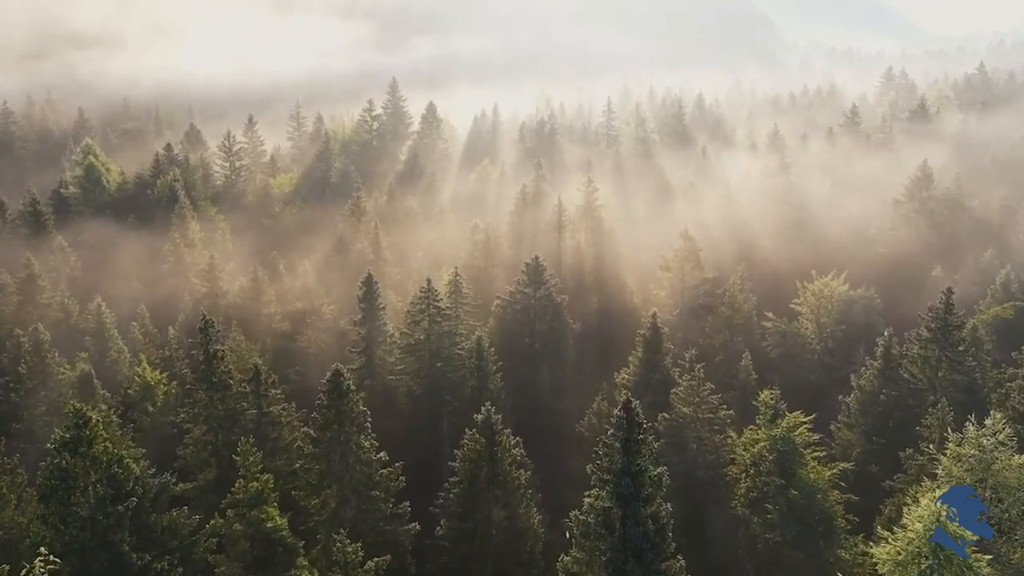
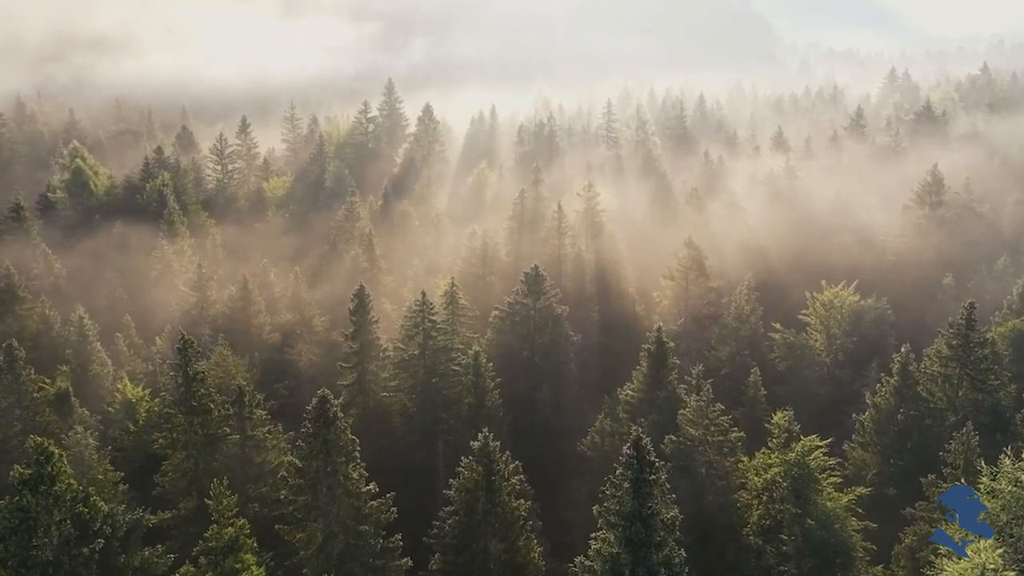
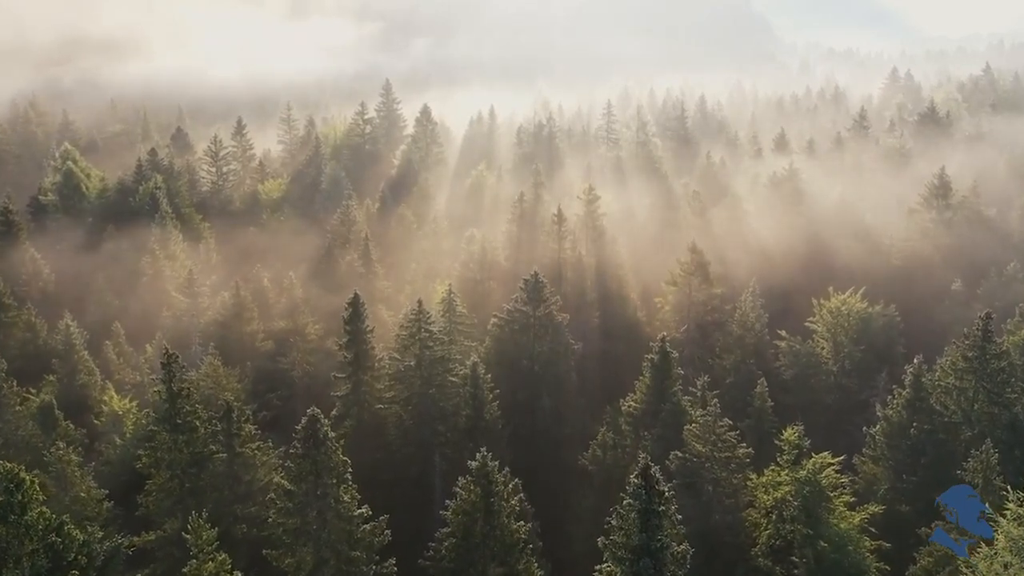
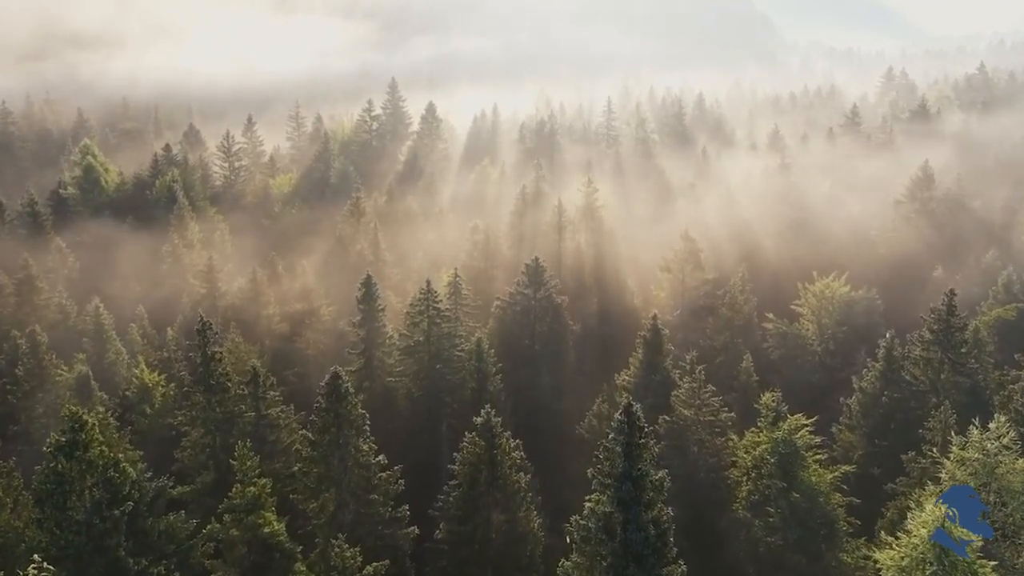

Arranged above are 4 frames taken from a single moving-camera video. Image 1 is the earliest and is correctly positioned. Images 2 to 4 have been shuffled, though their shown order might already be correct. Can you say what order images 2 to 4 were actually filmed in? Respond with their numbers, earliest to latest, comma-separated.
4, 2, 3
